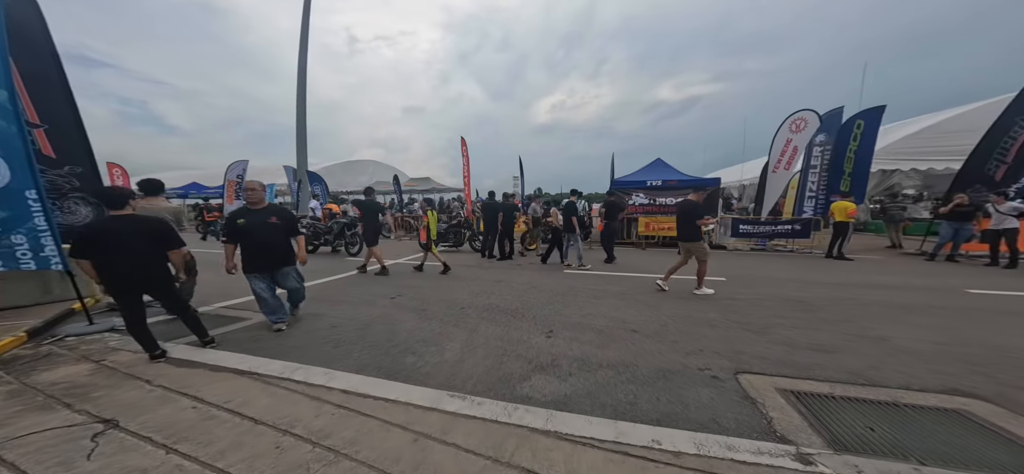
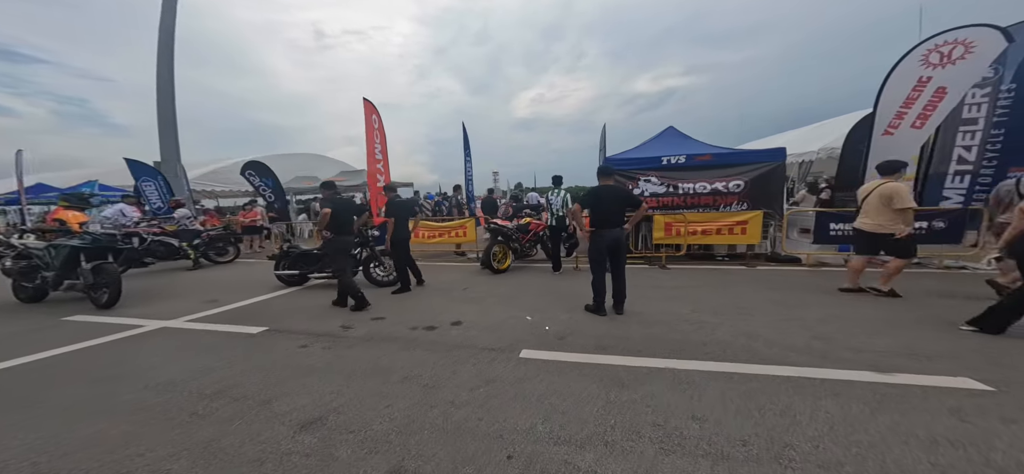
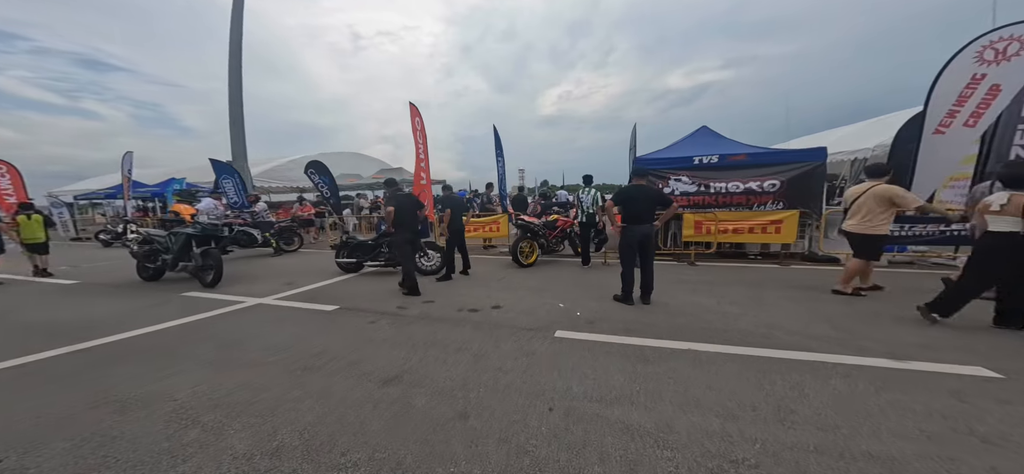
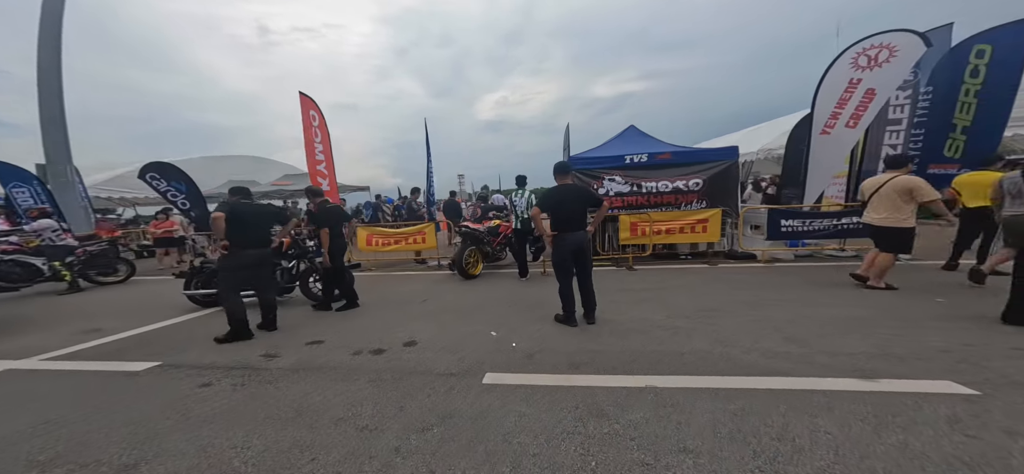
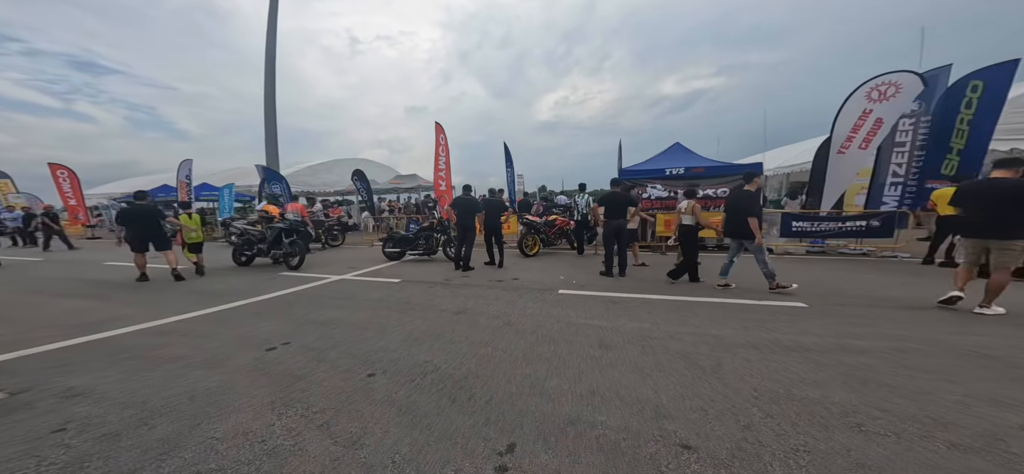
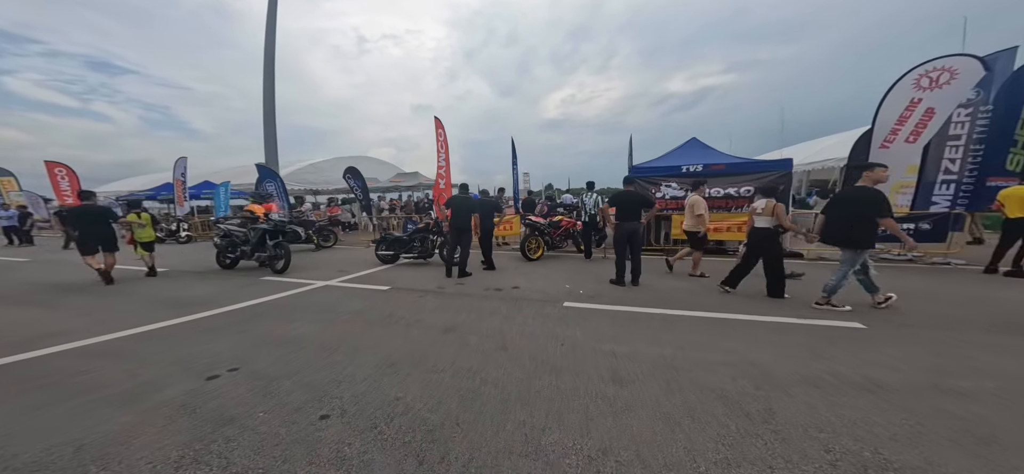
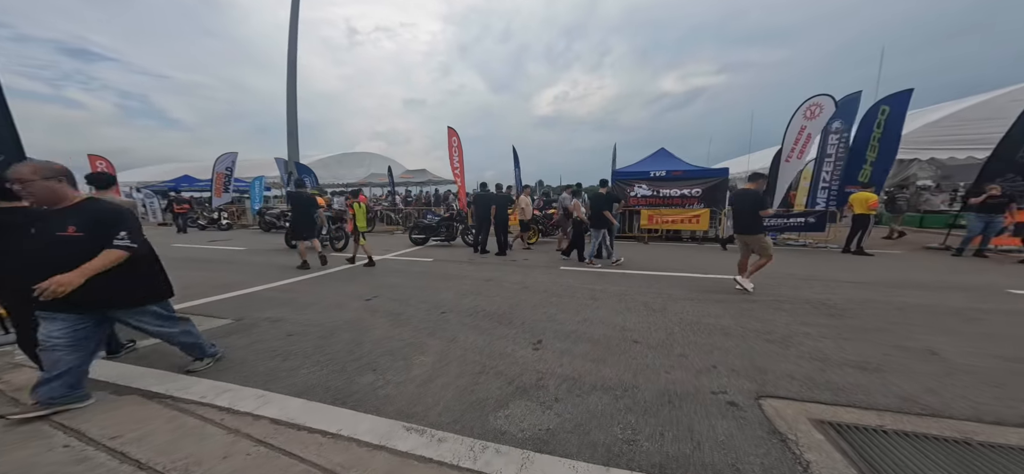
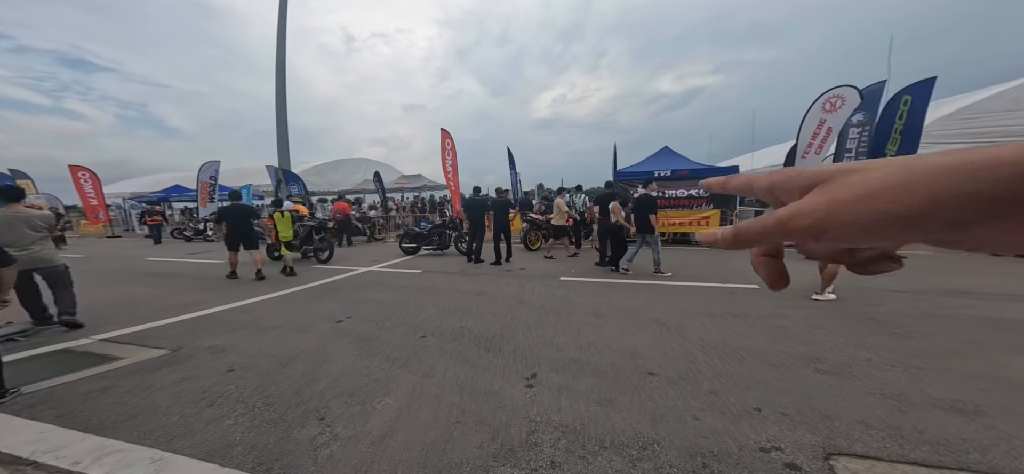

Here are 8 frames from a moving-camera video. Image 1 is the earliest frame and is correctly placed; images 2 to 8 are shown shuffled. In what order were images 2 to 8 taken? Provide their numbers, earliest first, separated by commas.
7, 8, 5, 6, 3, 2, 4
